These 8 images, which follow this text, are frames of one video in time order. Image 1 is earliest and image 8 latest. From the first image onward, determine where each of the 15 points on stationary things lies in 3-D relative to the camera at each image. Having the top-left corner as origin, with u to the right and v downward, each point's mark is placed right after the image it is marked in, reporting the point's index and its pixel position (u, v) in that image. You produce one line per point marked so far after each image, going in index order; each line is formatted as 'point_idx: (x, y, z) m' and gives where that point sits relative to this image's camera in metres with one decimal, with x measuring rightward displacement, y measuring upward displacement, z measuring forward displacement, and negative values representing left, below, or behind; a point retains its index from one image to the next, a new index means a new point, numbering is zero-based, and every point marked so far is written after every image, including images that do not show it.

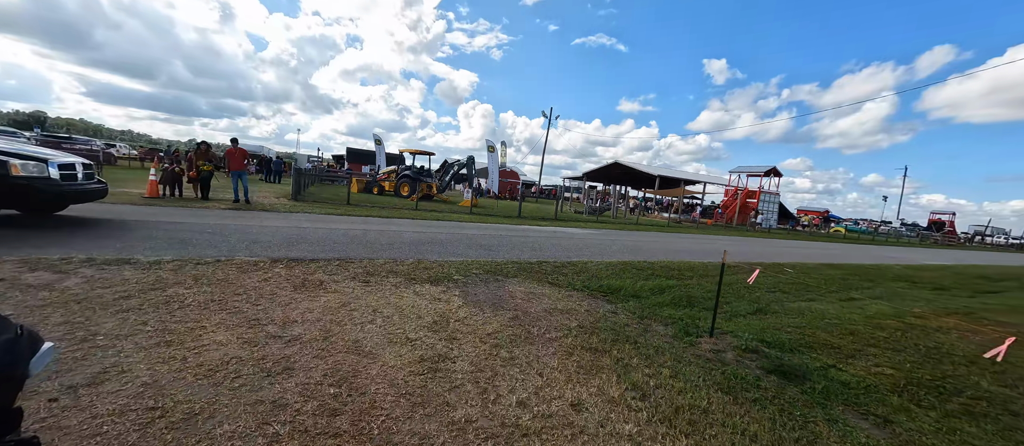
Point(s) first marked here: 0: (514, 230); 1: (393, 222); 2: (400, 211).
0: (+0.1, -0.2, +11.0) m
1: (-3.4, 0.0, +9.9) m
2: (-4.2, +0.4, +13.1) m
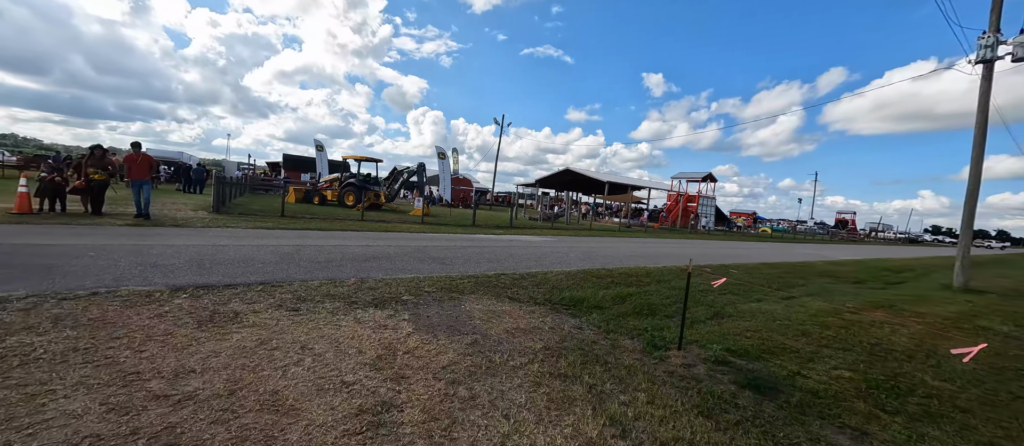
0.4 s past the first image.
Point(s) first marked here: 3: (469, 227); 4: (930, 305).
0: (-1.3, -0.5, +10.5) m
1: (-4.6, -0.3, +8.9) m
2: (-5.8, 0.0, +12.0) m
3: (-1.8, -0.2, +15.2) m
4: (+9.1, -1.8, +7.6) m
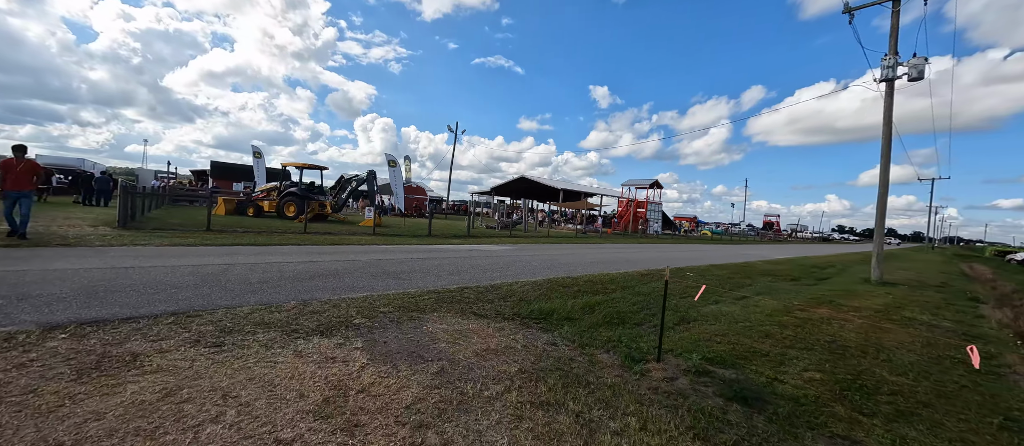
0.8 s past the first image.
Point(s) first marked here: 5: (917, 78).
0: (-2.4, -0.8, +9.9) m
1: (-5.5, -0.7, +7.9) m
2: (-7.1, -0.4, +10.8) m
3: (-3.6, -0.6, +14.5) m
4: (+8.3, -1.8, +8.3) m
5: (+13.1, +4.7, +11.2) m
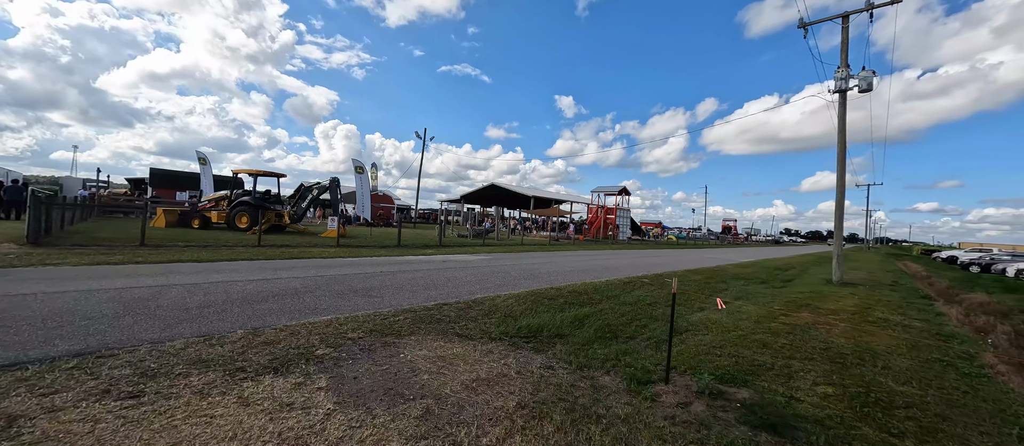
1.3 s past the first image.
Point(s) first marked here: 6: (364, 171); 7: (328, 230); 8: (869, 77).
0: (-3.0, -1.1, +9.1) m
1: (-5.9, -0.9, +6.9) m
2: (-7.8, -0.8, +9.7) m
3: (-4.6, -1.0, +13.6) m
4: (+7.8, -1.9, +8.5) m
5: (+12.2, +4.6, +12.0) m
6: (-8.0, +2.8, +19.0) m
7: (-8.2, -0.3, +15.4) m
8: (+12.3, +5.0, +12.0) m
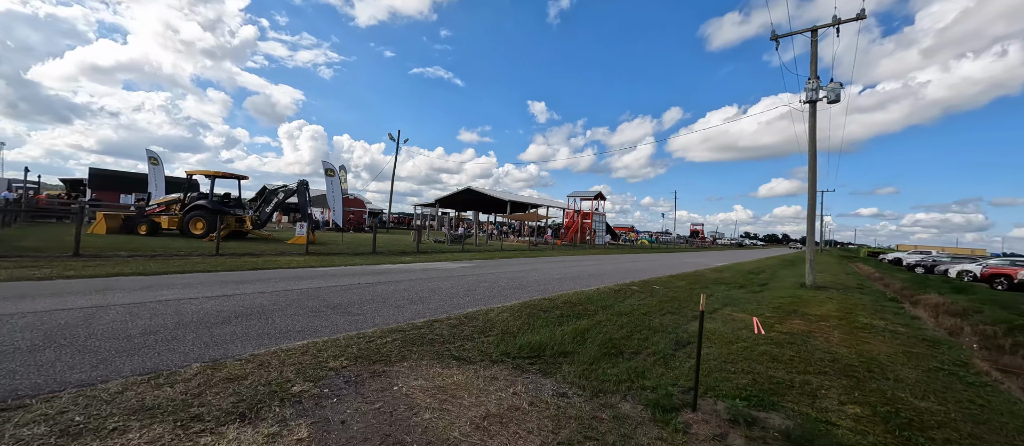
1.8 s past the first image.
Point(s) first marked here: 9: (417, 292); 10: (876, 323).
0: (-3.4, -1.3, +8.5) m
1: (-6.1, -1.1, +6.1) m
2: (-8.2, -1.0, +8.7) m
3: (-5.2, -1.2, +12.9) m
4: (+7.5, -2.0, +8.7) m
5: (+11.6, +4.4, +12.5) m
6: (-9.0, +2.6, +17.9) m
7: (-8.9, -0.6, +14.4) m
8: (+11.7, +4.8, +12.6) m
9: (-1.9, -1.3, +6.7) m
10: (+7.3, -2.0, +7.0) m
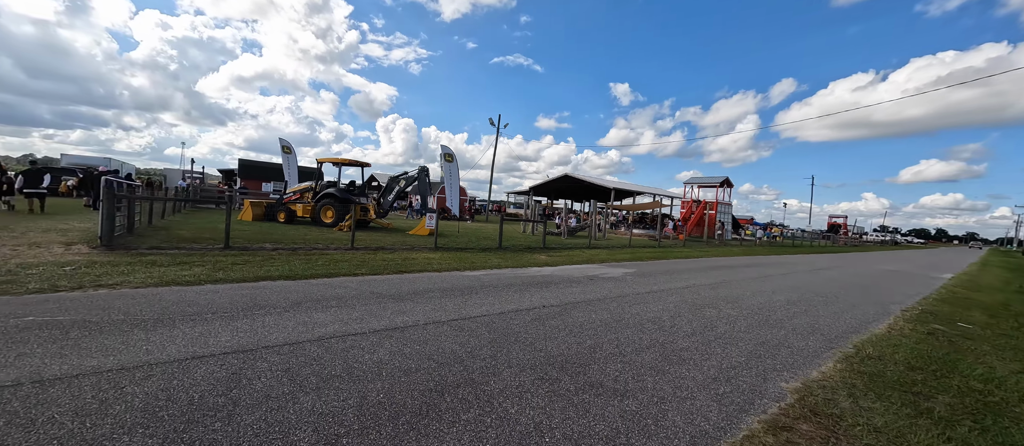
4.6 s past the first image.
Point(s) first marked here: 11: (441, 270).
0: (+0.5, -1.2, +6.4) m
1: (-2.6, -1.0, +4.6) m
2: (-4.1, -0.8, +7.6) m
3: (-0.3, -0.9, +11.1) m
4: (+11.2, -2.2, +4.3) m
5: (+16.1, +4.3, +6.9) m
6: (-2.9, +3.1, +16.7) m
7: (-3.6, -0.2, +13.3) m
8: (+16.2, +4.7, +6.9) m
9: (+1.6, -1.4, +4.4) m
10: (+10.7, -2.2, +2.7) m
11: (-1.5, -1.0, +7.4) m
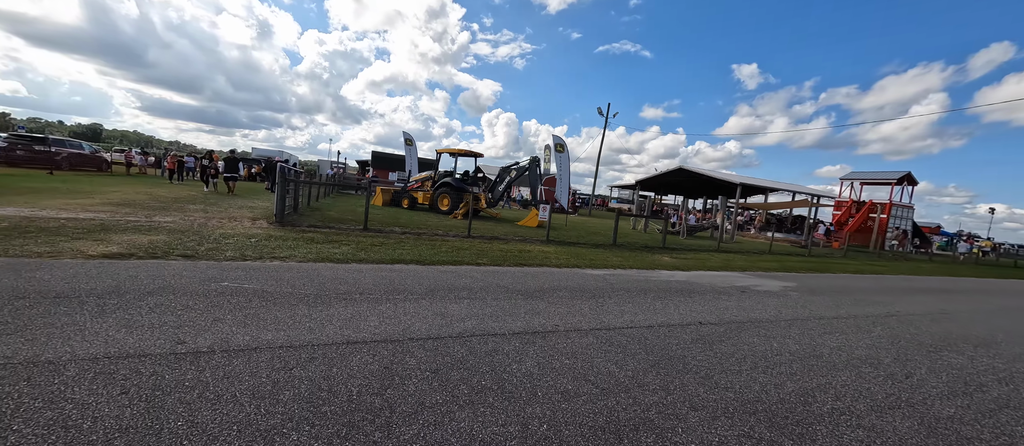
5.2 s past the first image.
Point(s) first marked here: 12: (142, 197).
0: (+2.7, -1.1, +5.4) m
1: (-0.8, -0.8, +4.5) m
2: (-1.5, -0.5, +7.8) m
3: (+3.1, -0.8, +10.1) m
4: (+12.3, -2.7, +0.5) m
5: (+18.0, +3.6, +1.6) m
6: (+2.3, +3.4, +16.1) m
7: (+0.5, +0.2, +13.1) m
8: (+18.2, +4.0, +1.5) m
9: (+3.2, -1.4, +3.2) m
10: (+11.4, -2.7, -0.9) m
11: (+0.9, -0.8, +6.9) m
12: (-11.1, +0.8, +10.4) m
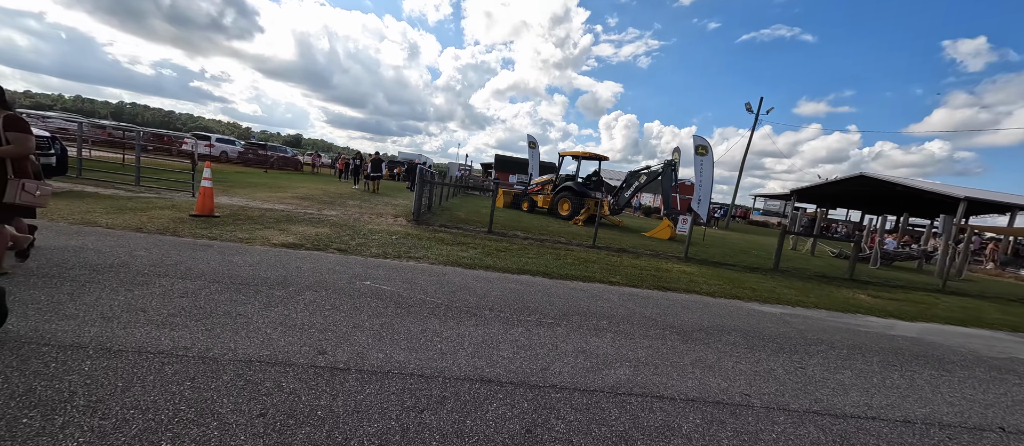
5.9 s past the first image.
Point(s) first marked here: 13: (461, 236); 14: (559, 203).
0: (+4.4, -1.5, +3.6) m
1: (+0.8, -1.0, +3.8) m
2: (+1.2, -0.7, +7.1) m
3: (+6.2, -1.3, +7.9) m
4: (+11.9, -3.5, -4.0) m
5: (+18.1, +2.4, -4.8) m
6: (+7.6, +2.8, +13.9) m
7: (+4.8, -0.2, +11.6) m
8: (+18.2, +2.8, -4.9) m
9: (+4.1, -1.7, +1.3) m
10: (+10.6, -3.4, -5.0) m
11: (+3.2, -1.1, +5.5) m
12: (-7.0, +1.1, +12.6) m
13: (-1.2, -0.4, +7.5) m
14: (+1.9, +0.9, +15.1) m
